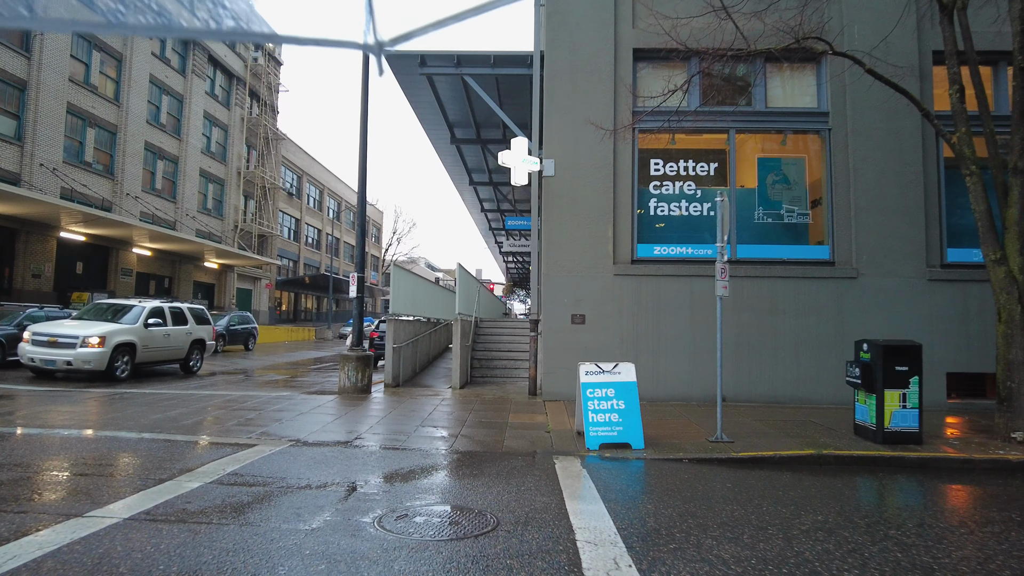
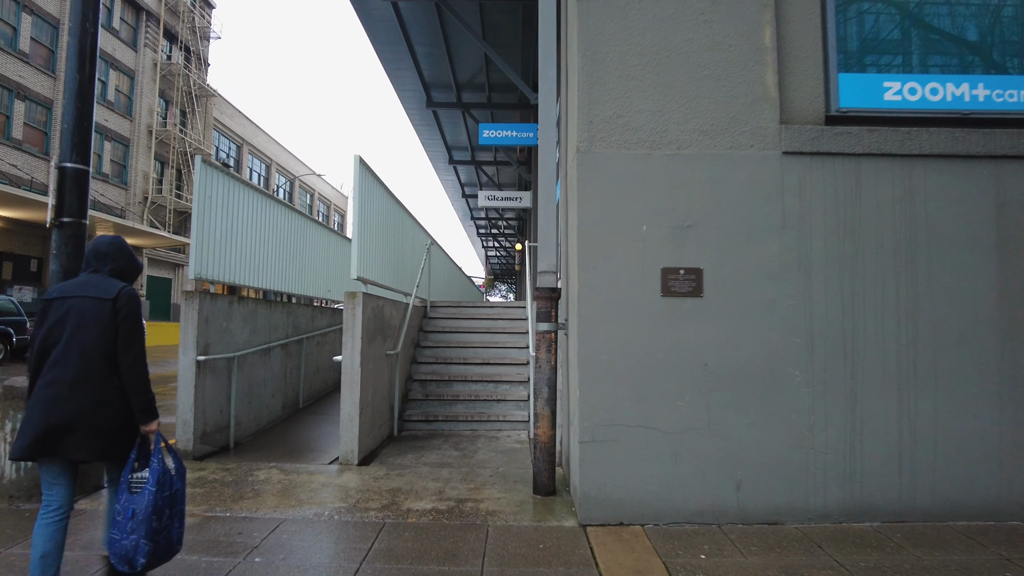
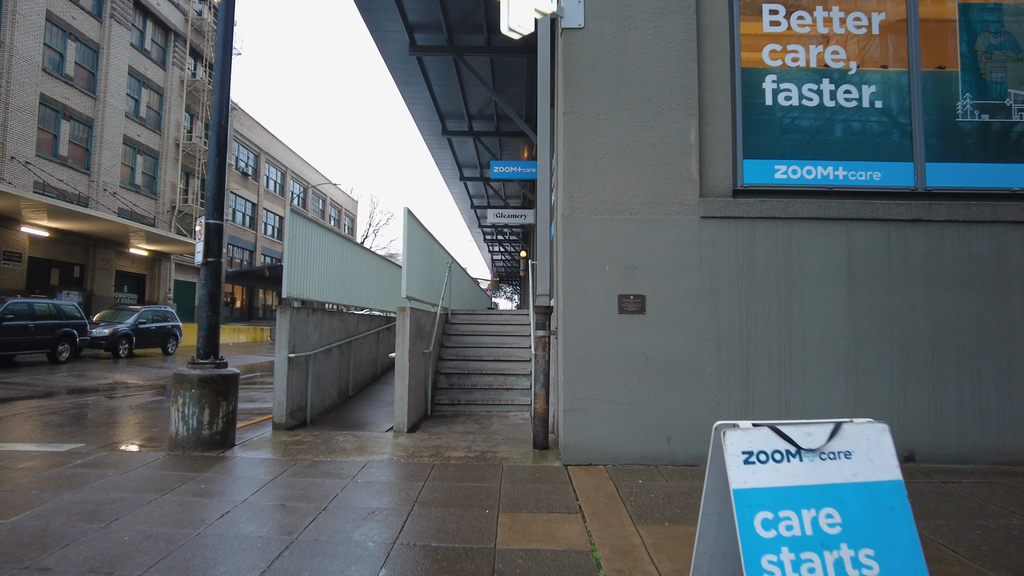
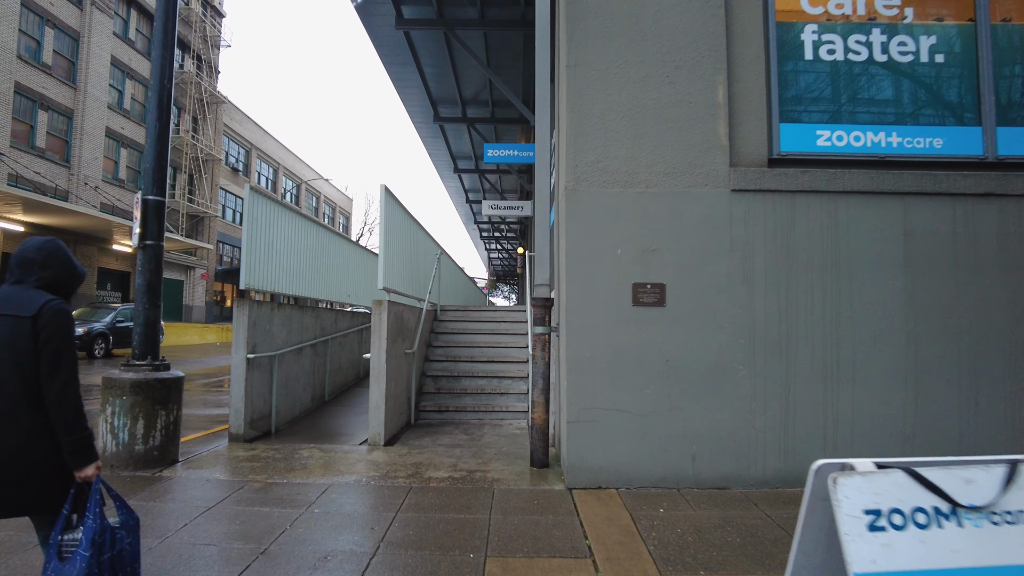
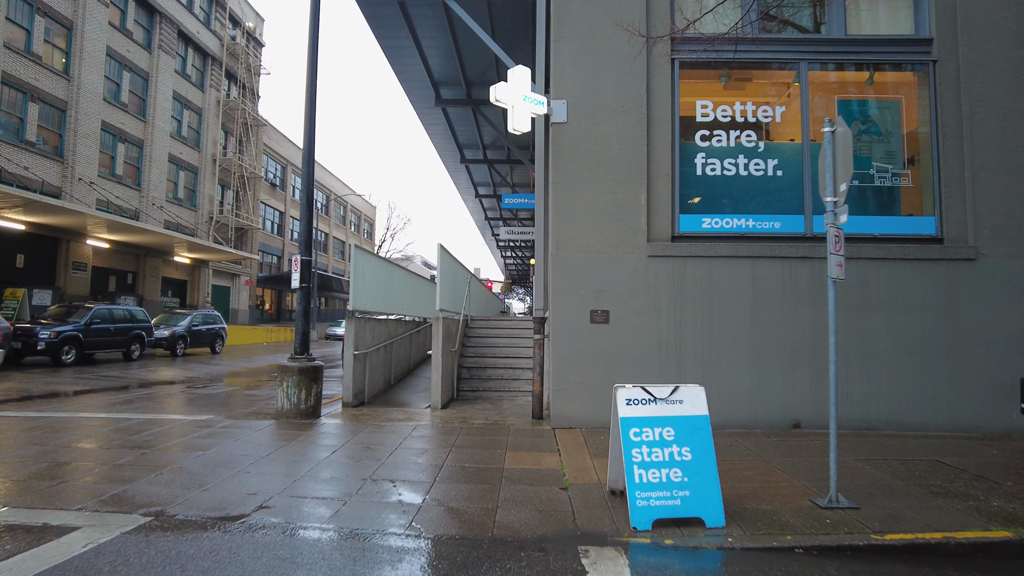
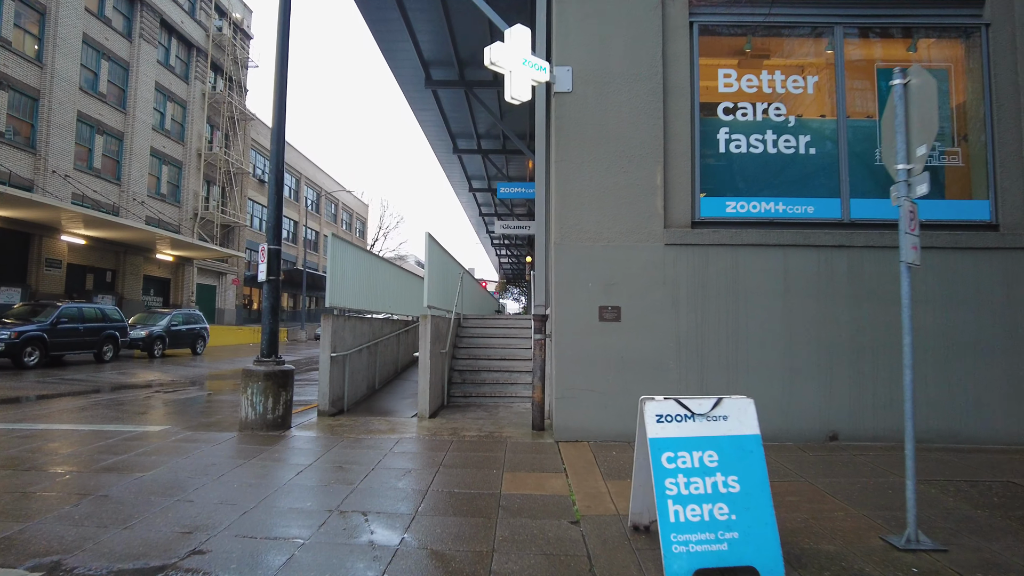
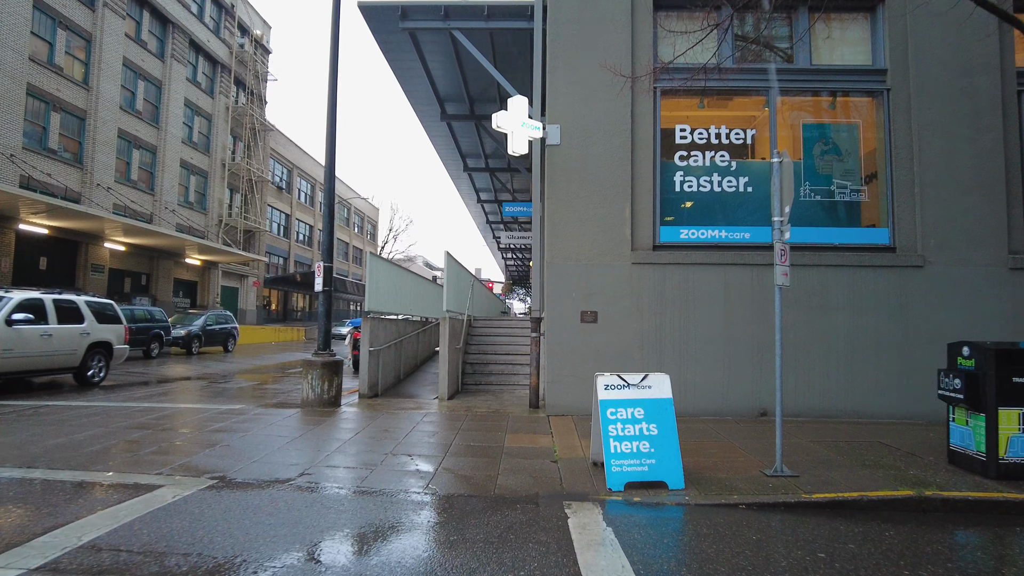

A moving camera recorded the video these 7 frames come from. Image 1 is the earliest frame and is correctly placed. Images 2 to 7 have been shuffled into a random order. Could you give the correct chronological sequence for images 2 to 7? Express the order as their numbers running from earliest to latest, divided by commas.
7, 5, 6, 3, 4, 2
